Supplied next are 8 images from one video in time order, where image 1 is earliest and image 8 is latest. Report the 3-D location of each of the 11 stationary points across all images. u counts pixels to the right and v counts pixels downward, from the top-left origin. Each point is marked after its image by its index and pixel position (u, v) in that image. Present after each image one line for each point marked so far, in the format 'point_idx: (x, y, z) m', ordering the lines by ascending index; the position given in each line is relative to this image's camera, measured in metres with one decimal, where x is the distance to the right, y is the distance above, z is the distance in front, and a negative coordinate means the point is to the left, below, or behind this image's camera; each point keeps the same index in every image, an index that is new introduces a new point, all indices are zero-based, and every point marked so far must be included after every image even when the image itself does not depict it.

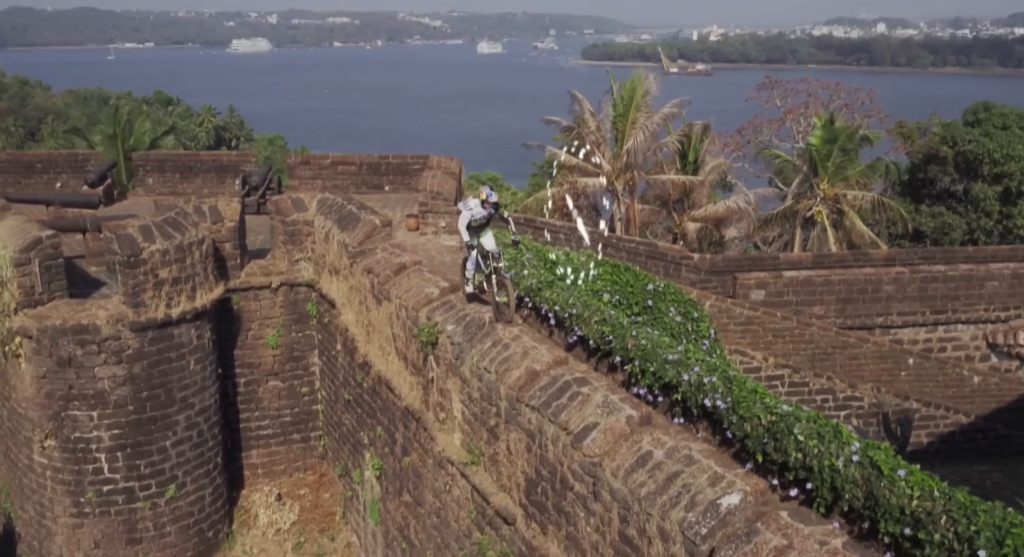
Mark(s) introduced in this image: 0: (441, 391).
0: (-0.6, -0.9, +8.4) m
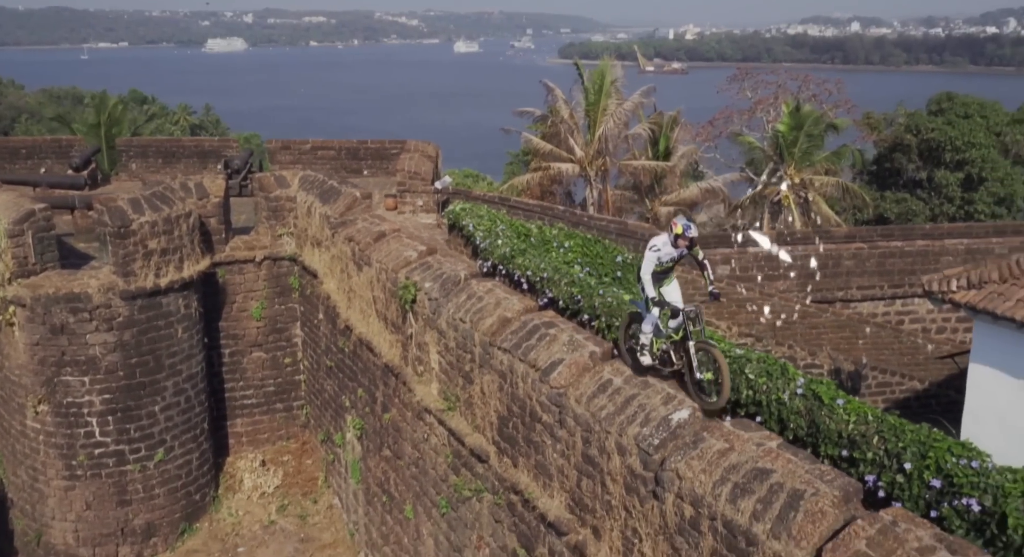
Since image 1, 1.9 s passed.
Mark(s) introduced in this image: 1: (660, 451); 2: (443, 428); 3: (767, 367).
0: (-0.8, -0.6, +8.9) m
1: (+0.8, -0.9, +5.5) m
2: (-0.6, -1.2, +8.4) m
3: (+1.8, -0.6, +7.1) m
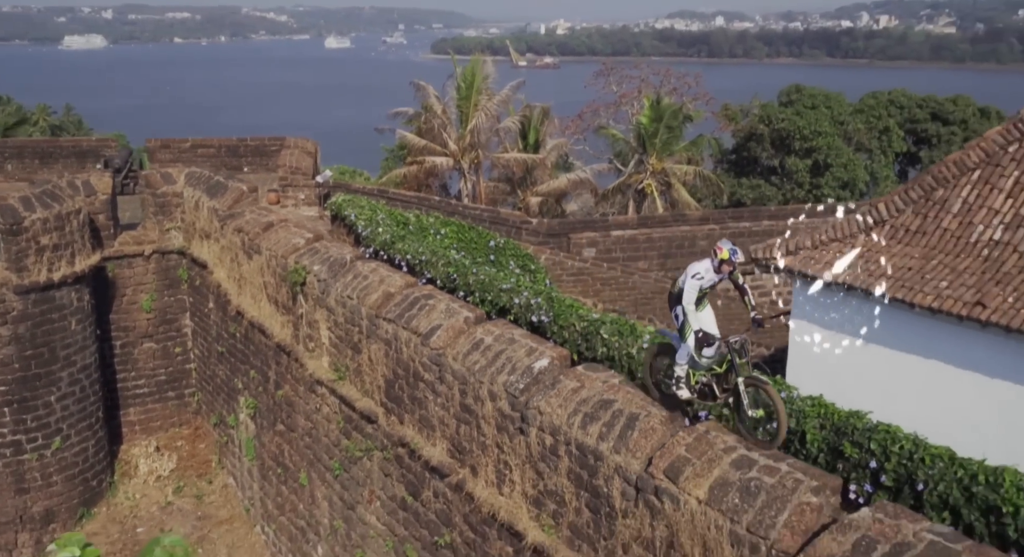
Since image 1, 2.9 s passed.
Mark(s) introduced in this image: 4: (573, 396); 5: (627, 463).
0: (-1.9, -0.4, +9.7) m
1: (+0.1, -0.7, +6.6) m
2: (-1.6, -1.0, +9.3) m
3: (+0.9, -0.4, +8.2) m
4: (+0.4, -0.7, +6.3) m
5: (+0.6, -1.0, +5.7) m
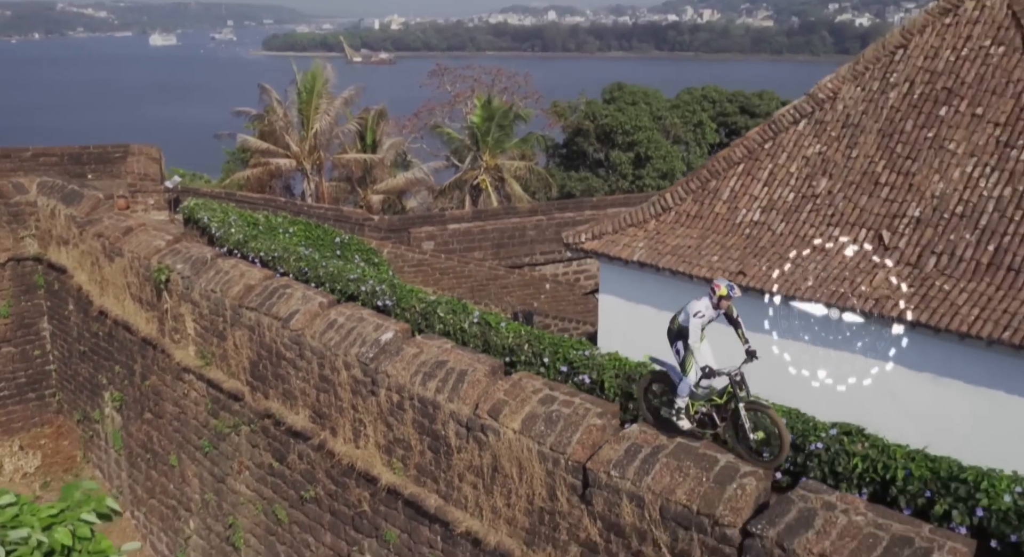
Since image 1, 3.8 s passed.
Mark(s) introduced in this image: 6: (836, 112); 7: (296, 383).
0: (-3.5, -0.4, +10.8) m
1: (-1.1, -0.6, +7.9) m
2: (-3.1, -1.0, +10.4) m
3: (-0.5, -0.3, +9.7) m
4: (-0.7, -0.6, +7.7) m
5: (-0.4, -0.9, +7.2) m
6: (+3.2, +1.7, +10.3) m
7: (-1.8, -0.9, +8.9) m
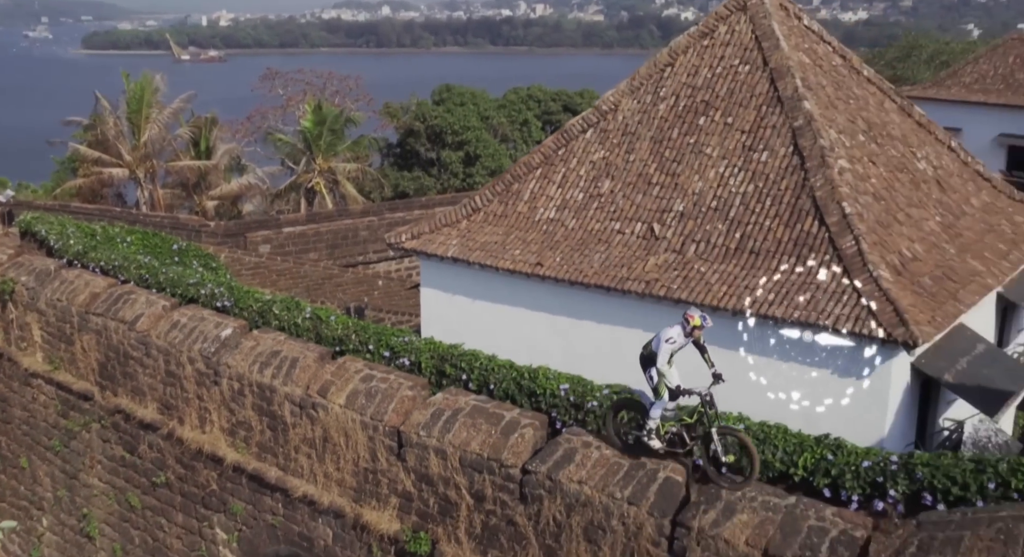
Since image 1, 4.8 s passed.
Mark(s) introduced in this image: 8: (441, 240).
0: (-5.4, -0.5, +11.4) m
1: (-2.6, -0.7, +9.0) m
2: (-4.9, -1.1, +11.1) m
3: (-2.3, -0.3, +10.8) m
4: (-2.2, -0.6, +8.8) m
5: (-1.8, -0.9, +8.3) m
6: (+1.2, +1.8, +12.0) m
7: (-3.5, -1.0, +9.8) m
8: (-0.8, +0.4, +12.0) m
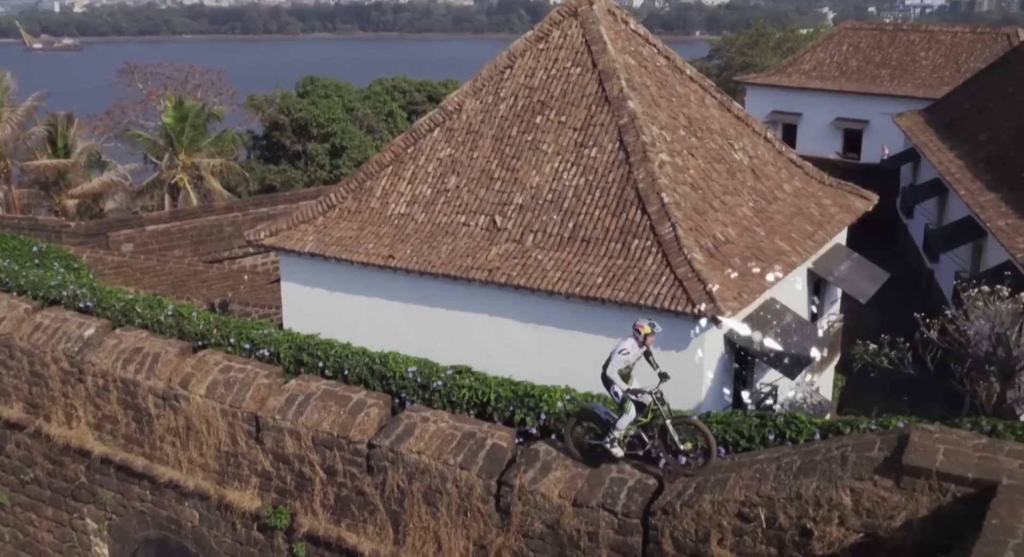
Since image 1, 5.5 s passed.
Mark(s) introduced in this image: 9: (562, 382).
0: (-7.0, -0.6, +11.5) m
1: (-3.9, -0.7, +9.4) m
2: (-6.5, -1.2, +11.3) m
3: (-3.9, -0.3, +11.3) m
4: (-3.6, -0.6, +9.3) m
5: (-3.1, -0.9, +8.9) m
6: (-0.6, +1.9, +12.8) m
7: (-4.9, -1.0, +10.2) m
8: (-2.6, +0.5, +12.6) m
9: (+0.5, -1.1, +11.1) m
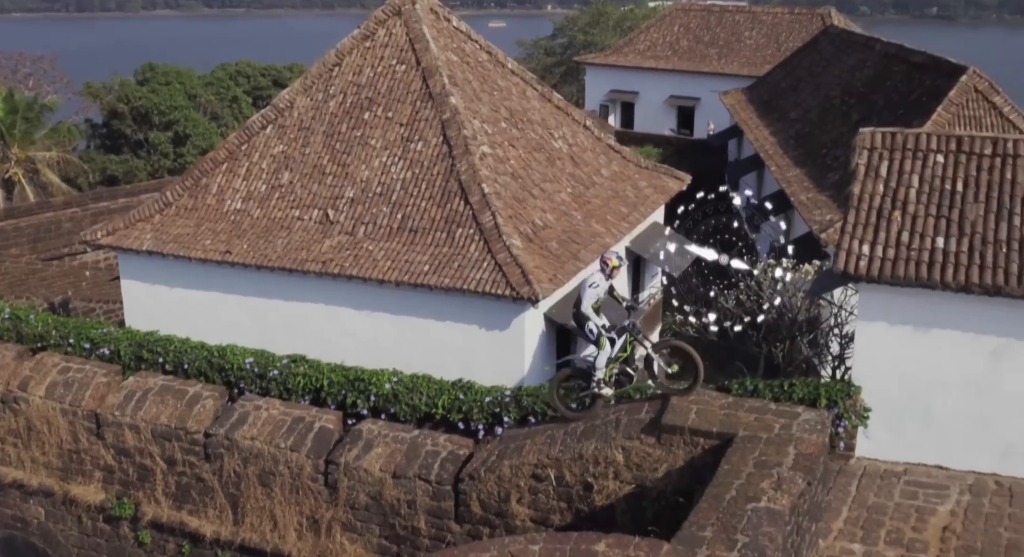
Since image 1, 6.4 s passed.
0: (-8.9, -0.8, +11.3) m
1: (-5.5, -0.8, +9.6) m
2: (-8.3, -1.4, +11.1) m
3: (-5.8, -0.3, +11.4) m
4: (-5.1, -0.7, +9.5) m
5: (-4.6, -1.0, +9.2) m
6: (-2.8, +2.1, +13.3) m
7: (-6.6, -1.1, +10.2) m
8: (-4.7, +0.5, +12.9) m
9: (-1.3, -1.0, +11.9) m
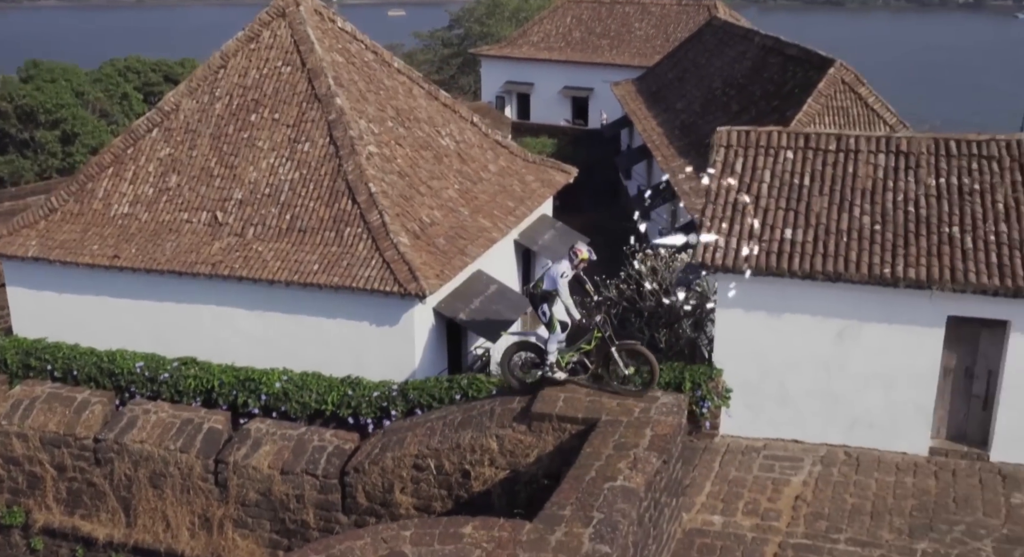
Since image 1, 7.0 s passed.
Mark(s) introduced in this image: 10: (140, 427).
0: (-10.1, -1.0, +10.8) m
1: (-6.6, -0.9, +9.5) m
2: (-9.5, -1.6, +10.7) m
3: (-7.0, -0.4, +11.2) m
4: (-6.2, -0.8, +9.4) m
5: (-5.6, -1.1, +9.1) m
6: (-4.3, +2.0, +13.4) m
7: (-7.7, -1.3, +10.0) m
8: (-6.1, +0.5, +12.8) m
9: (-2.6, -1.0, +12.1) m
10: (-3.0, -1.2, +8.3) m
